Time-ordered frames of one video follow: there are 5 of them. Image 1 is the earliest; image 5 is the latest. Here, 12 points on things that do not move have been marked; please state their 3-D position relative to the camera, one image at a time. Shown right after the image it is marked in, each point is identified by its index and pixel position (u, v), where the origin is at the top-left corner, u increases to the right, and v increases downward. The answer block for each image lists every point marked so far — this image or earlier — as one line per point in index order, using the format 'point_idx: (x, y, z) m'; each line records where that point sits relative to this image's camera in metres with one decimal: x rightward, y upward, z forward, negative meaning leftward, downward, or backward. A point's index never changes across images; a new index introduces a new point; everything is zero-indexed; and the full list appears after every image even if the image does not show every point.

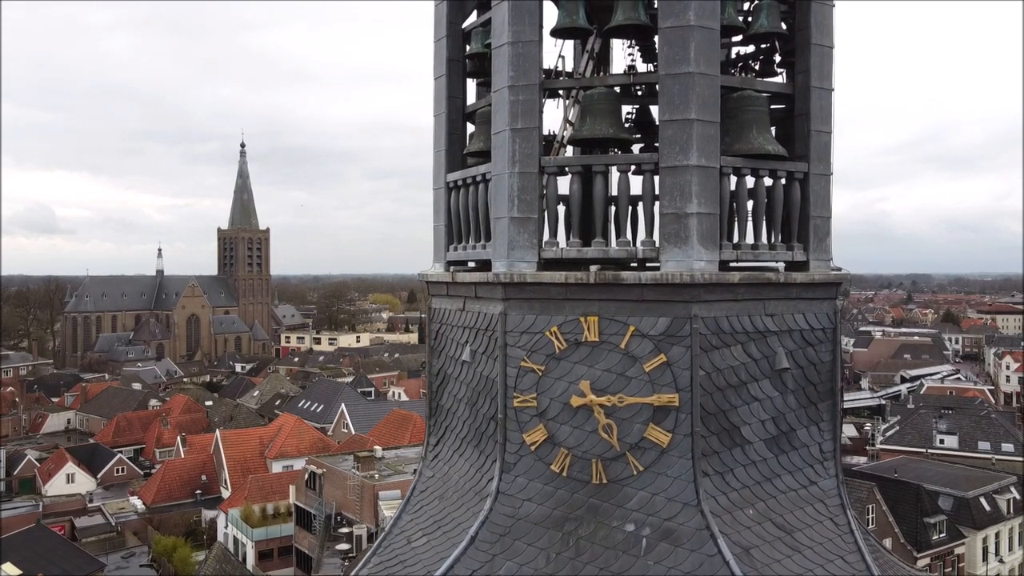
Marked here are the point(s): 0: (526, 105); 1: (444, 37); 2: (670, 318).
0: (0.0, +0.7, +2.9) m
1: (-0.3, +1.1, +3.4) m
2: (+0.5, -0.1, +2.7) m
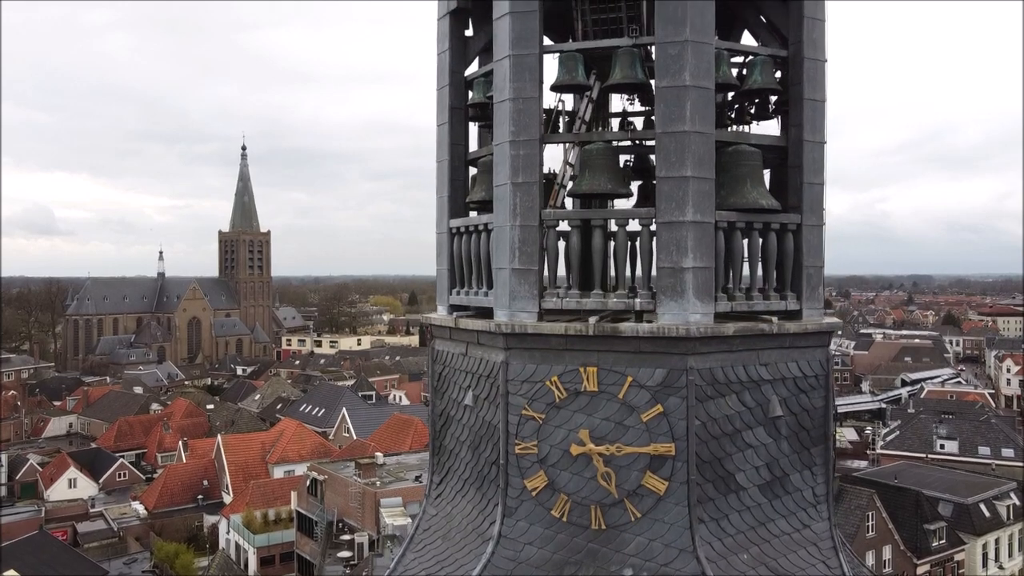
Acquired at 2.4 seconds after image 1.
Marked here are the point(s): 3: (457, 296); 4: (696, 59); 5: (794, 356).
0: (+0.1, +0.5, +3.0) m
1: (-0.3, +0.9, +3.5) m
2: (+0.5, -0.3, +2.8) m
3: (-0.2, -0.1, +3.3) m
4: (+0.7, +0.8, +2.8) m
5: (+1.1, -0.3, +3.0) m
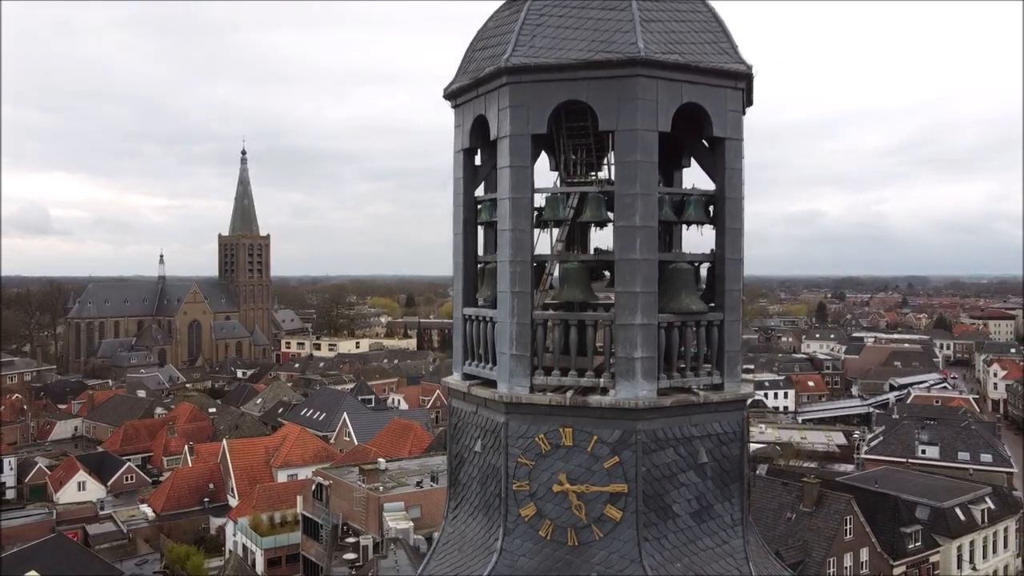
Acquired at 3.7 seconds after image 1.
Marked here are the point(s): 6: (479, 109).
0: (0.0, +0.1, +4.0) m
1: (-0.3, +0.5, +4.6) m
2: (+0.5, -0.7, +3.8) m
3: (-0.2, -0.5, +4.4) m
4: (+0.7, +0.4, +3.9) m
5: (+1.1, -0.7, +4.1) m
6: (-0.2, +1.0, +4.2) m
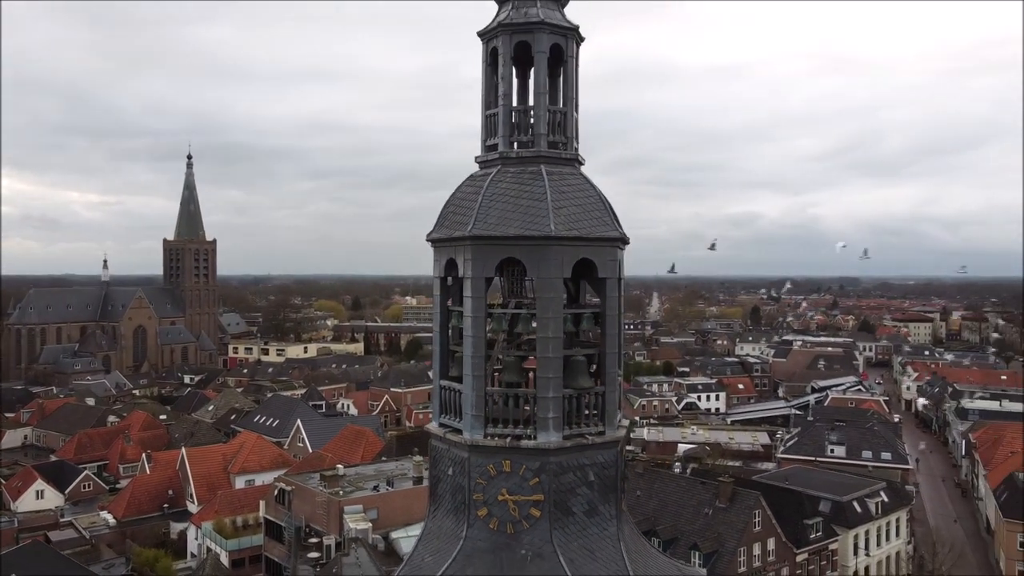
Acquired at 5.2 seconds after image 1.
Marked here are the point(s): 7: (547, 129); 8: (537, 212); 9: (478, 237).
0: (-0.3, -0.6, +6.3) m
1: (-0.7, -0.2, +6.8) m
2: (+0.2, -1.4, +6.2) m
3: (-0.6, -1.1, +6.7) m
4: (+0.3, -0.3, +6.2) m
5: (+0.8, -1.4, +6.4) m
6: (-0.5, +0.3, +6.5) m
7: (+0.3, +1.4, +6.6) m
8: (+0.2, +0.6, +6.3) m
9: (-0.3, +0.4, +6.2) m
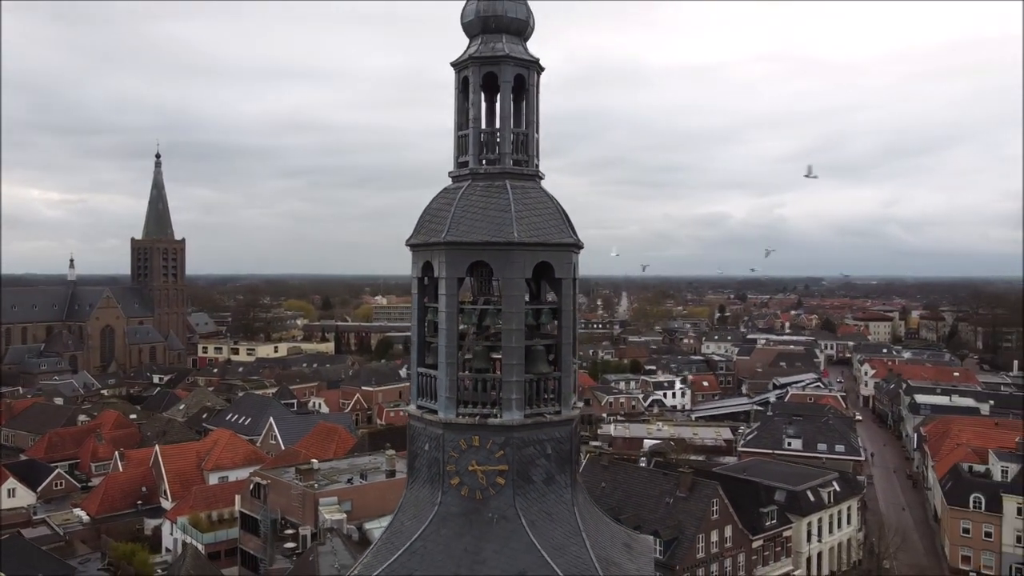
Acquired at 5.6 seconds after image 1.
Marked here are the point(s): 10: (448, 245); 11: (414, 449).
0: (-0.6, -0.6, +7.3) m
1: (-1.0, -0.1, +7.8) m
2: (-0.1, -1.4, +7.2) m
3: (-0.9, -1.1, +7.6) m
4: (+0.1, -0.3, +7.2) m
5: (+0.4, -1.3, +7.4) m
6: (-0.8, +0.3, +7.5) m
7: (0.0, +1.4, +7.6) m
8: (-0.1, +0.6, +7.2) m
9: (-0.6, +0.4, +7.2) m
10: (-0.6, +0.4, +7.2) m
11: (-1.0, -1.6, +7.8) m
